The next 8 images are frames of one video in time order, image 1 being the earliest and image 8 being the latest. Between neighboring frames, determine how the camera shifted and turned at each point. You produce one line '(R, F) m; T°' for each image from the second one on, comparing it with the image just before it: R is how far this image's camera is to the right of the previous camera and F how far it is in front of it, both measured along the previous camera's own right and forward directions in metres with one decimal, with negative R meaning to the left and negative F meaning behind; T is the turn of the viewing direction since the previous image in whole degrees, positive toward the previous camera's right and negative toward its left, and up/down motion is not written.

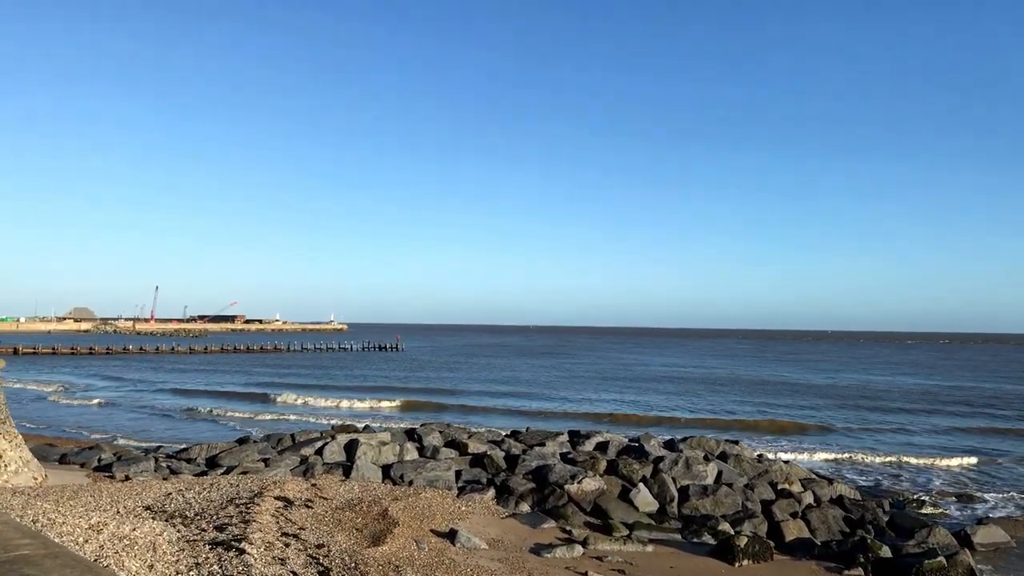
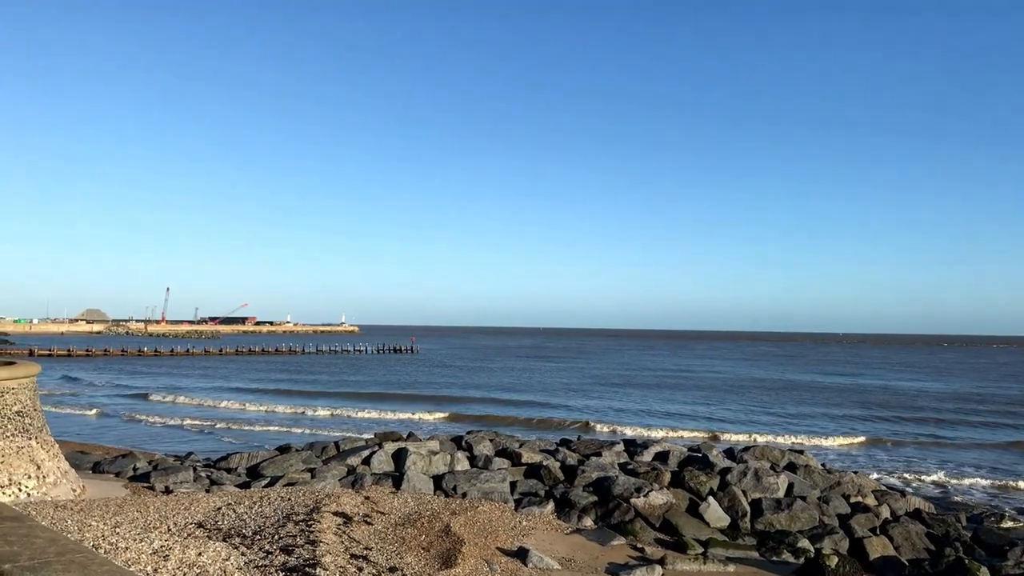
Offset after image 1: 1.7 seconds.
(-1.0, +0.9) m; -1°
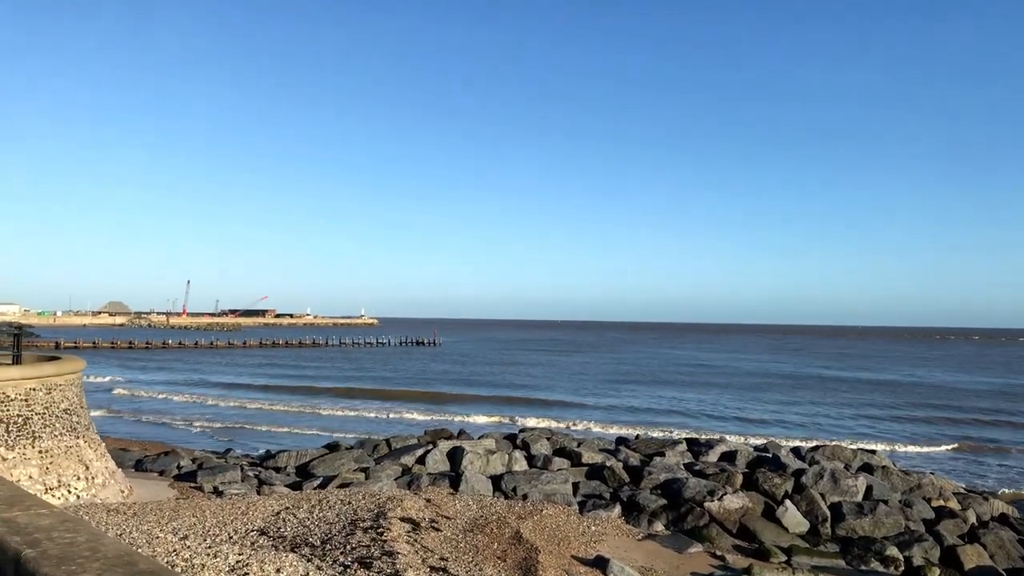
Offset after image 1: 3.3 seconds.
(-0.8, +0.8) m; -1°
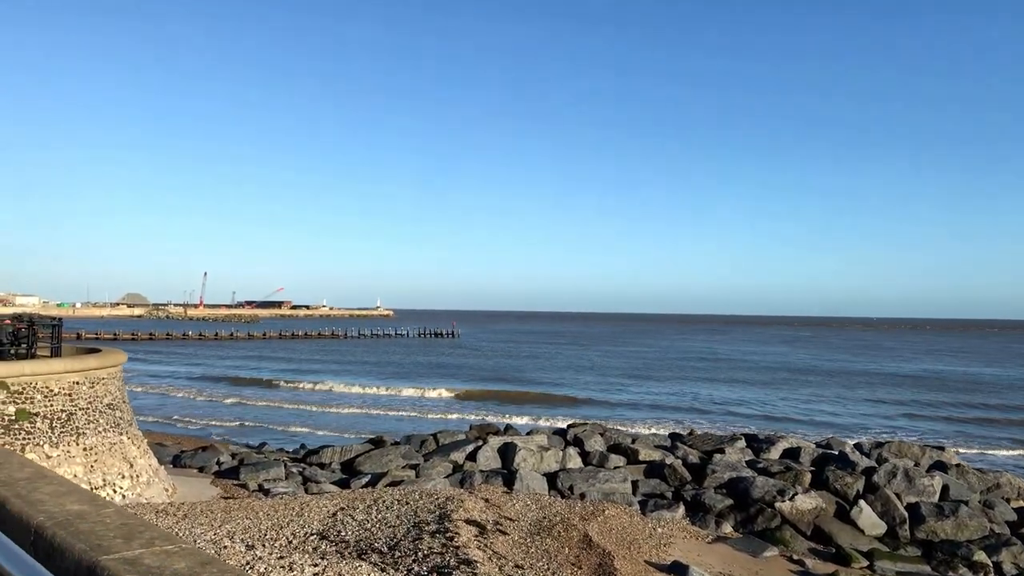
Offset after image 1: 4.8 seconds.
(-0.7, +0.7) m; -1°
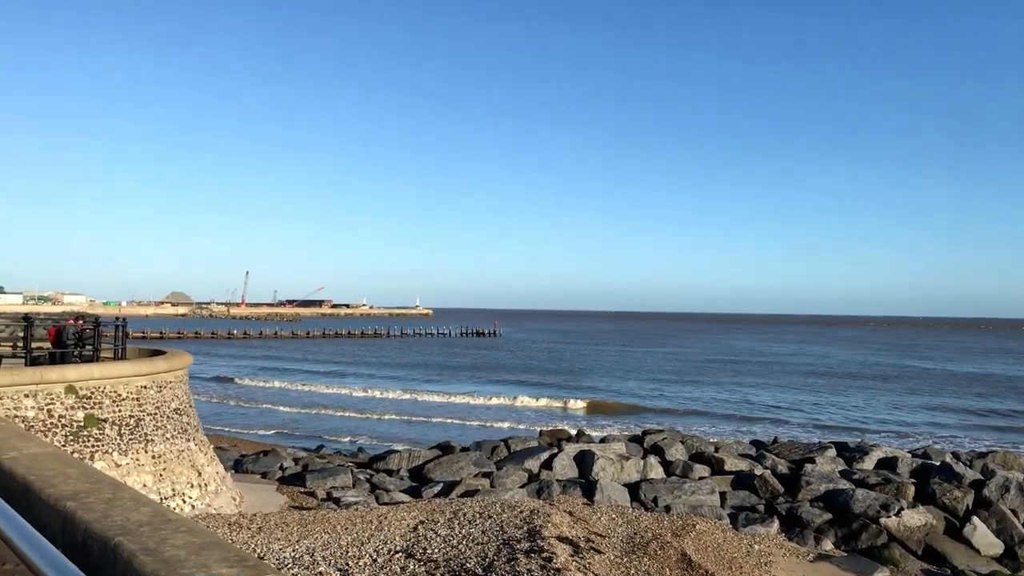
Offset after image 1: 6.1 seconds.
(-0.7, +0.8) m; -2°
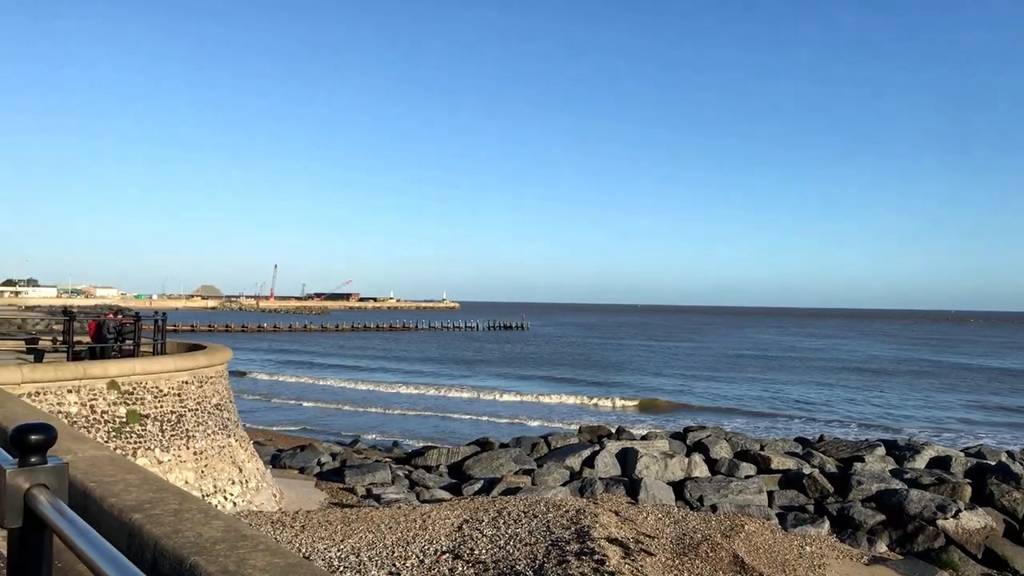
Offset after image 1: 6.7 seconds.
(-0.3, +0.3) m; -2°
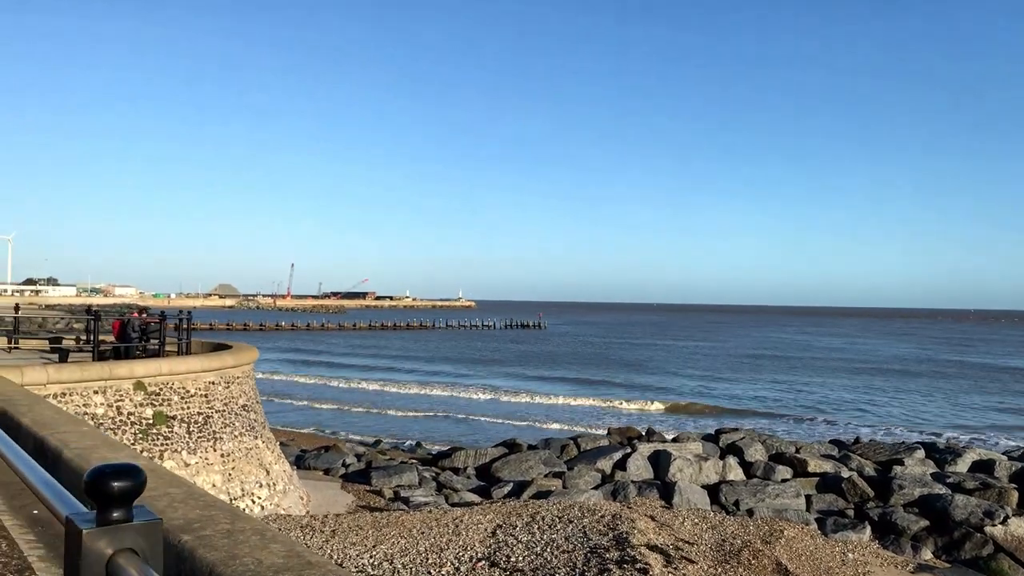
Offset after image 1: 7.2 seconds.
(-0.2, +0.3) m; -1°
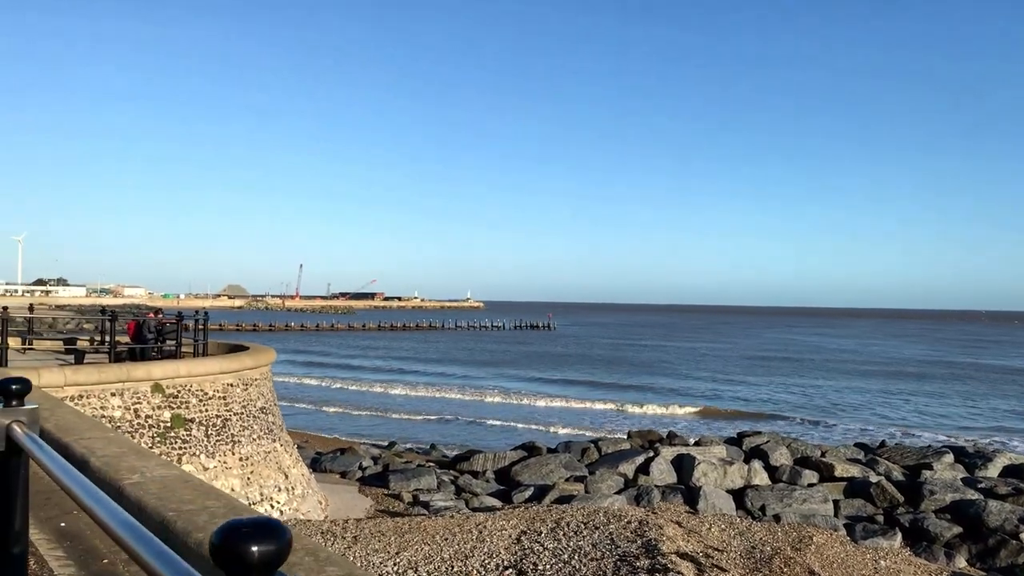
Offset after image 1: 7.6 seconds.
(-0.2, +0.3) m; -1°
